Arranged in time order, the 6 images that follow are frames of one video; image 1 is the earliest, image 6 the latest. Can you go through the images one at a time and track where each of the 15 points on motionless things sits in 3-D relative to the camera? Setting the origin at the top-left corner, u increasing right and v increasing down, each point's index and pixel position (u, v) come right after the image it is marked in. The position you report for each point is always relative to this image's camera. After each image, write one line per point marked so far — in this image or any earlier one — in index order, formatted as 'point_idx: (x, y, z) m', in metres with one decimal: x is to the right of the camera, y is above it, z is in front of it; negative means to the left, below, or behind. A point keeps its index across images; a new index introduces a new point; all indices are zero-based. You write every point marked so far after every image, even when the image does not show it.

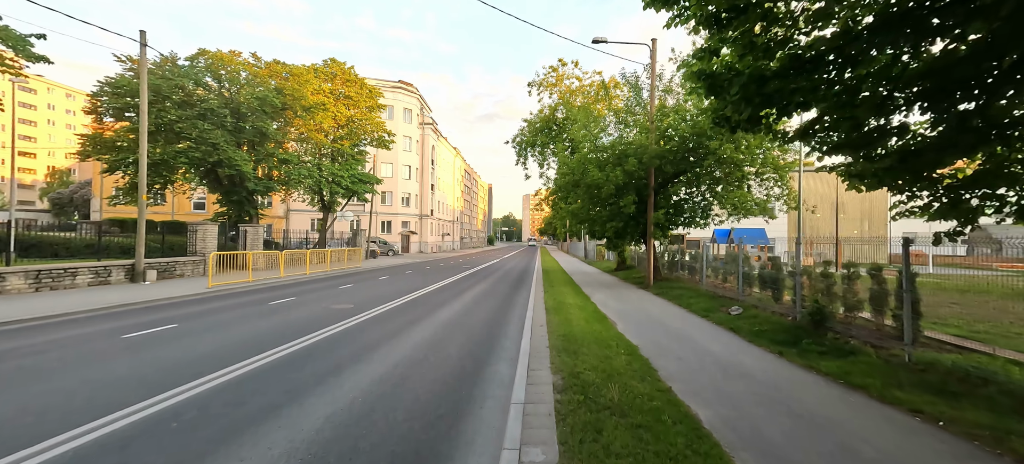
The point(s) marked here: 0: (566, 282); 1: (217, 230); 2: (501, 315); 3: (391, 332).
0: (+2.5, -2.3, +18.2) m
1: (-14.1, +0.1, +18.7) m
2: (-0.2, -2.4, +11.1) m
3: (-2.7, -2.2, +8.8) m
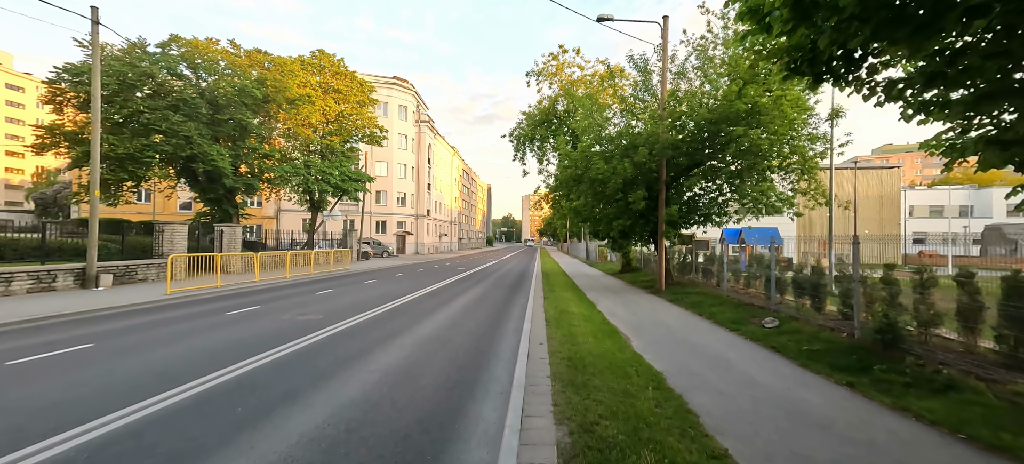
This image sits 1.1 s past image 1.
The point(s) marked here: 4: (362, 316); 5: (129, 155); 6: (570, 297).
0: (+2.4, -2.3, +16.7) m
1: (-14.2, +0.1, +17.1) m
2: (-0.4, -2.3, +9.6) m
3: (-2.8, -2.2, +7.3) m
4: (-4.0, -2.2, +10.8) m
5: (-18.5, +3.7, +19.0) m
6: (+2.0, -2.2, +13.4) m
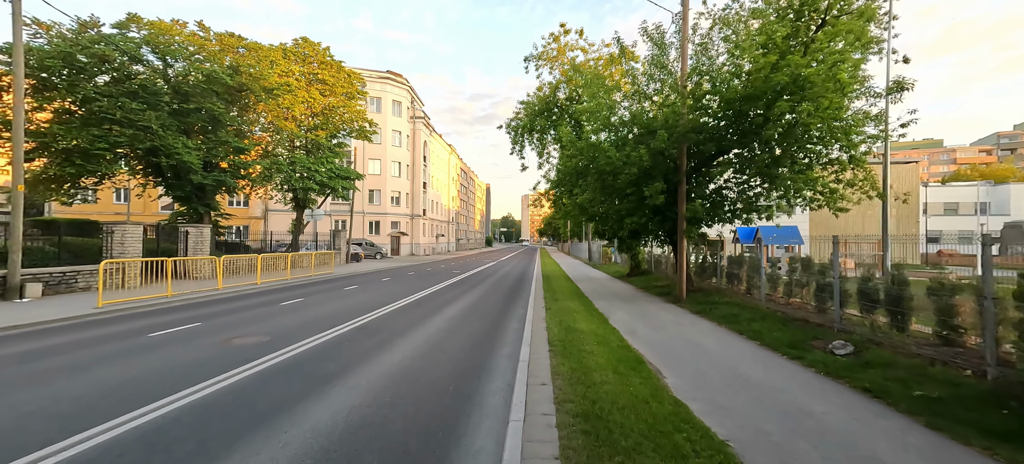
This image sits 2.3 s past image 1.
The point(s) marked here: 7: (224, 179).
0: (+2.3, -2.3, +14.7) m
1: (-14.3, 0.0, +15.1) m
2: (-0.5, -2.3, +7.6) m
3: (-2.9, -2.2, +5.3) m
4: (-4.1, -2.2, +8.8) m
5: (-18.7, +3.6, +17.0) m
6: (+1.9, -2.2, +11.4) m
7: (-14.6, +2.7, +20.0) m
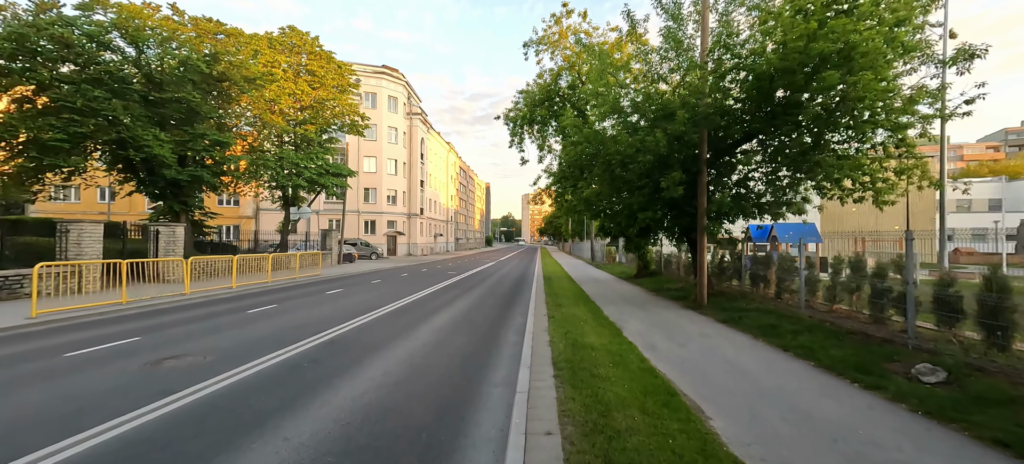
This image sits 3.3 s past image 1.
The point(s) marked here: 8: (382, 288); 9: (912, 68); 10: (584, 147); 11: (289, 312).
0: (+2.2, -2.2, +13.3) m
1: (-14.4, +0.1, +13.7) m
2: (-0.6, -2.2, +6.2) m
3: (-3.0, -2.1, +3.9) m
4: (-4.2, -2.2, +7.4) m
5: (-18.8, +3.7, +15.6) m
6: (+1.8, -2.1, +10.0) m
7: (-14.7, +2.7, +18.6) m
8: (-6.1, -2.6, +18.2) m
9: (+8.4, +3.4, +8.3) m
10: (+2.4, +2.8, +13.1) m
11: (-6.6, -2.4, +11.7) m
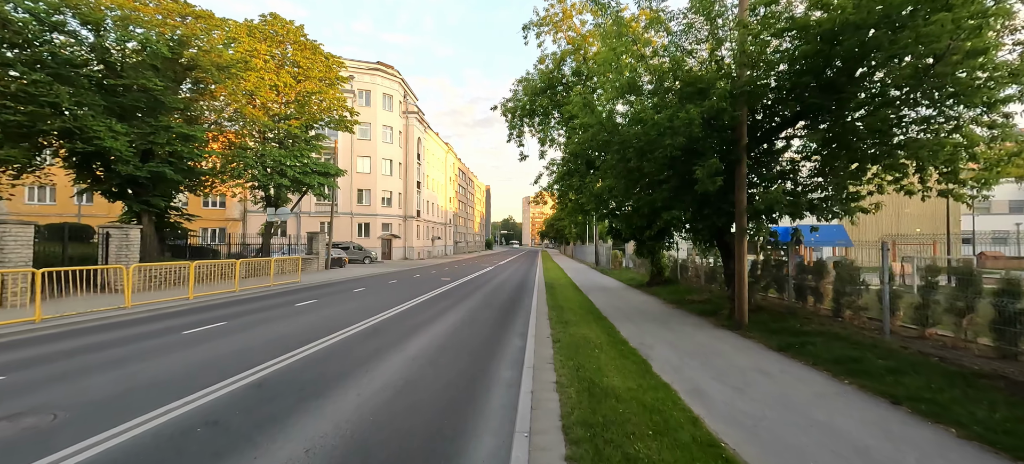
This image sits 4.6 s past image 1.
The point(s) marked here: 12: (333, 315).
0: (+2.1, -2.3, +11.3) m
1: (-14.5, 0.0, +11.8) m
2: (-0.7, -2.3, +4.2) m
3: (-3.1, -2.1, +1.9) m
4: (-4.3, -2.2, +5.4) m
5: (-18.8, +3.6, +13.7) m
6: (+1.7, -2.2, +8.0) m
7: (-14.8, +2.6, +16.6) m
8: (-6.1, -2.7, +16.2) m
9: (+8.3, +3.4, +6.3) m
10: (+2.3, +2.8, +11.2) m
11: (-6.7, -2.4, +9.7) m
12: (-5.6, -2.6, +12.4) m
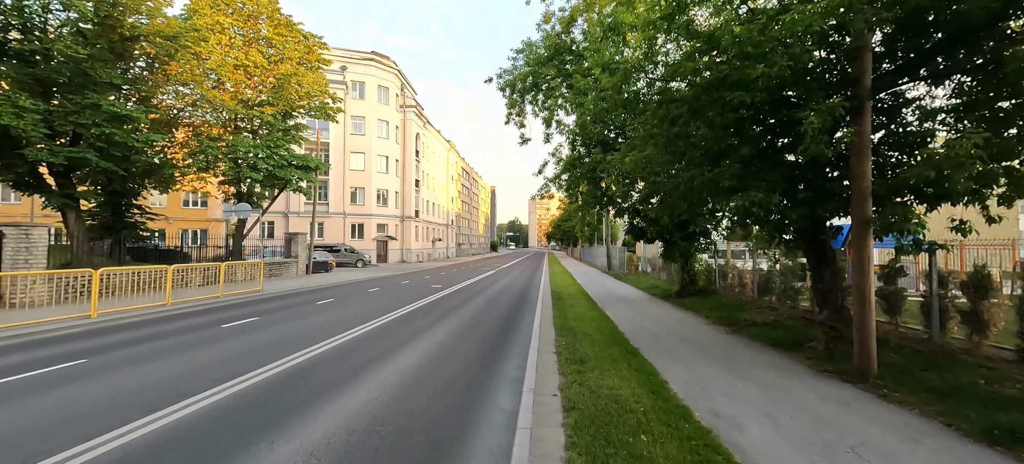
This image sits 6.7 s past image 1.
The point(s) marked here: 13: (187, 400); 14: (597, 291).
0: (+2.0, -2.2, +8.0) m
1: (-14.6, 0.0, +8.8) m
2: (-0.9, -2.1, +1.0) m
3: (-3.4, -2.0, -1.2) m
4: (-4.5, -2.1, +2.3) m
5: (-19.0, +3.6, +10.8) m
6: (+1.5, -2.1, +4.8) m
7: (-14.8, +2.6, +13.7) m
8: (-6.2, -2.7, +13.2) m
9: (+8.0, +3.5, +3.0) m
10: (+2.1, +2.9, +8.0) m
11: (-6.9, -2.4, +6.6) m
12: (-5.7, -2.5, +9.3) m
13: (-4.4, -2.3, +5.4) m
14: (+4.1, -2.8, +18.8) m
